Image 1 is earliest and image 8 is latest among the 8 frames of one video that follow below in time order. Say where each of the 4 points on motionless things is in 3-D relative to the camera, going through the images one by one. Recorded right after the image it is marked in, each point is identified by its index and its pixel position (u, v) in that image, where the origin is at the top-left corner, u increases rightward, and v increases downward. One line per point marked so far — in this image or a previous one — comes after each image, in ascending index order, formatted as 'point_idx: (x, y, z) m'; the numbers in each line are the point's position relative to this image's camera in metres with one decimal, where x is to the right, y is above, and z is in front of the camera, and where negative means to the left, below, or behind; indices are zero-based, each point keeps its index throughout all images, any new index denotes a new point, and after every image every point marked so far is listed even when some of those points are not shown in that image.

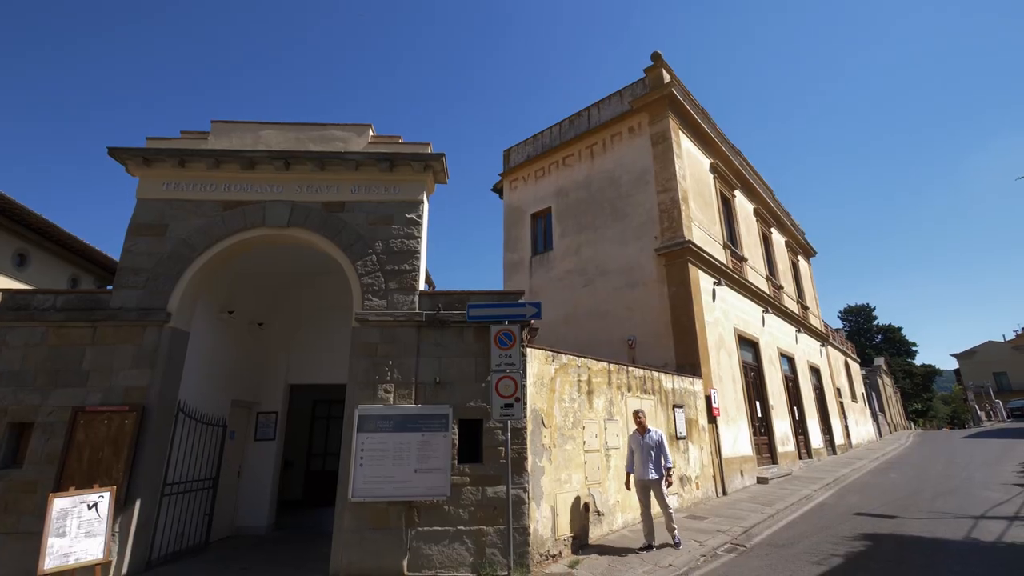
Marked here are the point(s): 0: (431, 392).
0: (-1.1, -1.4, +6.7) m
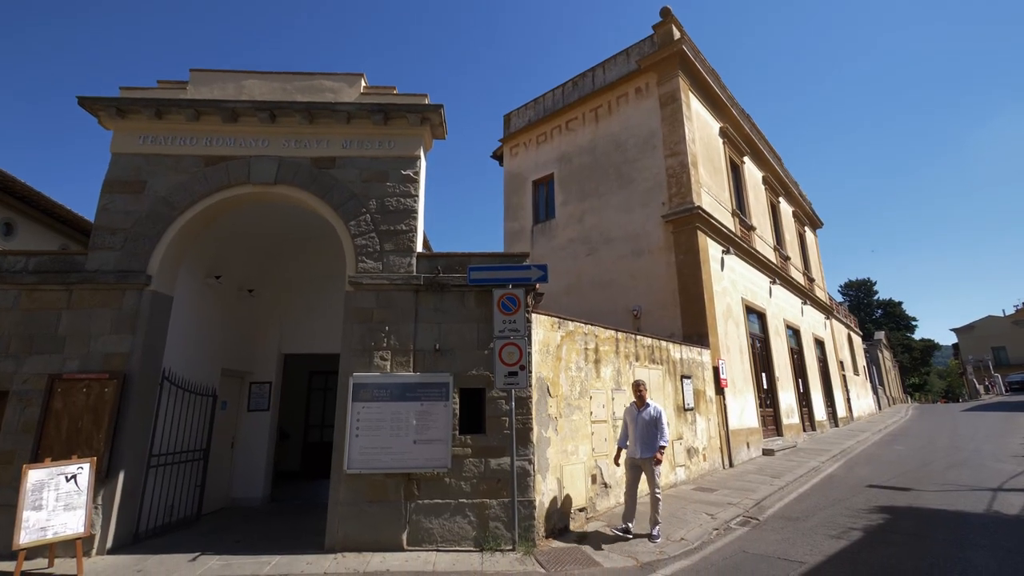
0: (-1.0, -0.9, +6.3) m
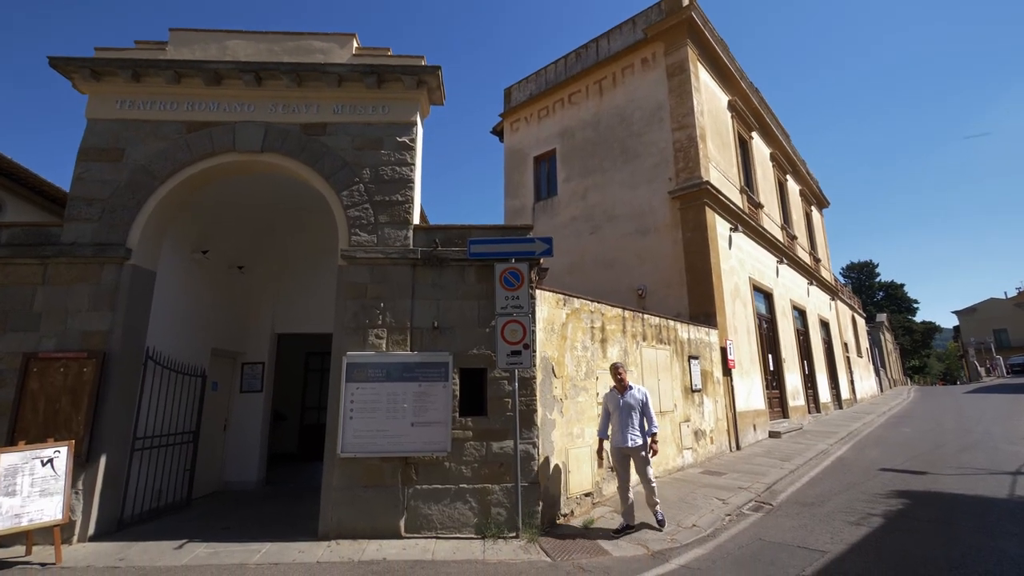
0: (-1.0, -0.6, +6.0) m
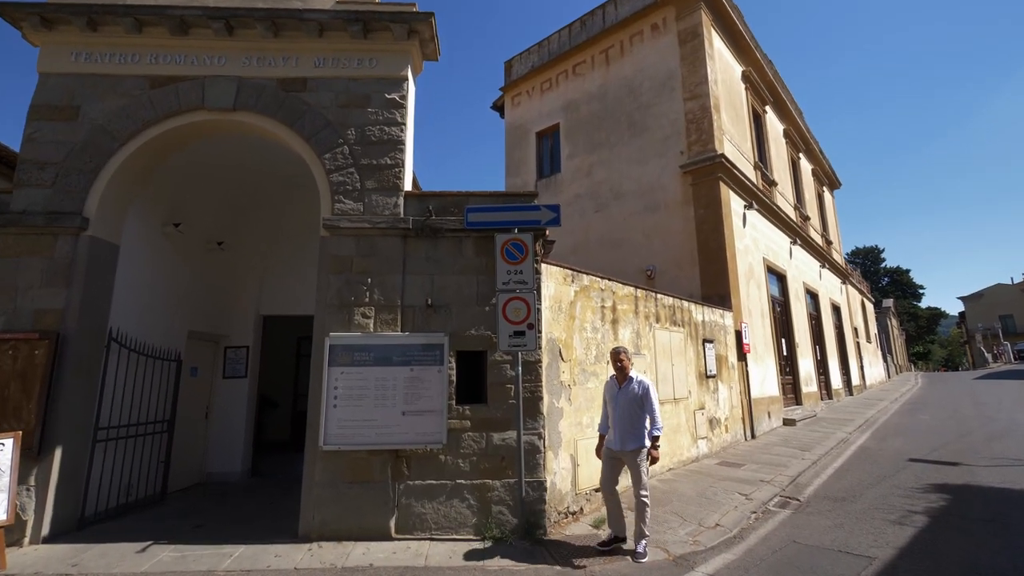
0: (-1.0, -0.3, +5.4) m
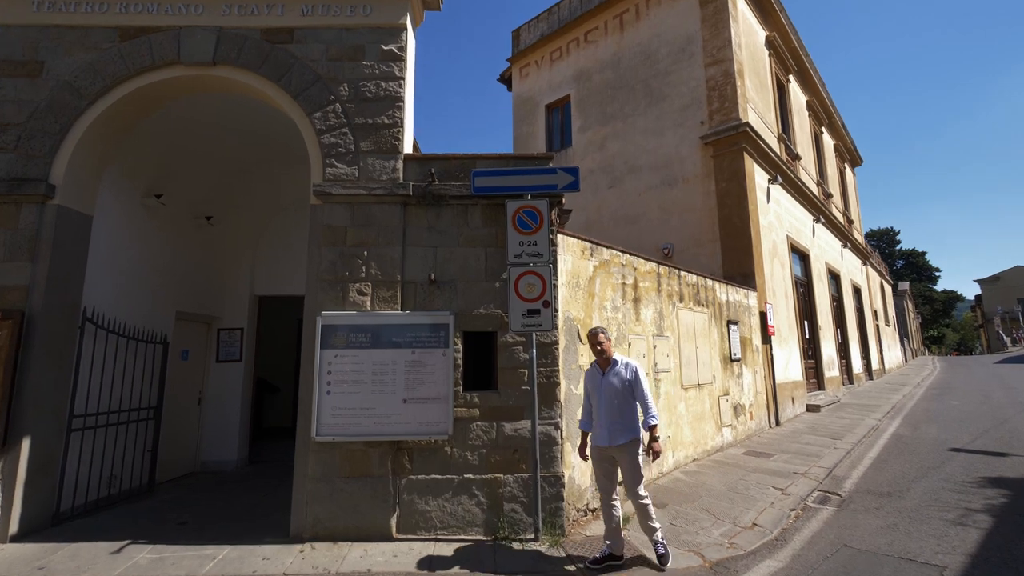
0: (-0.8, 0.0, +4.8) m
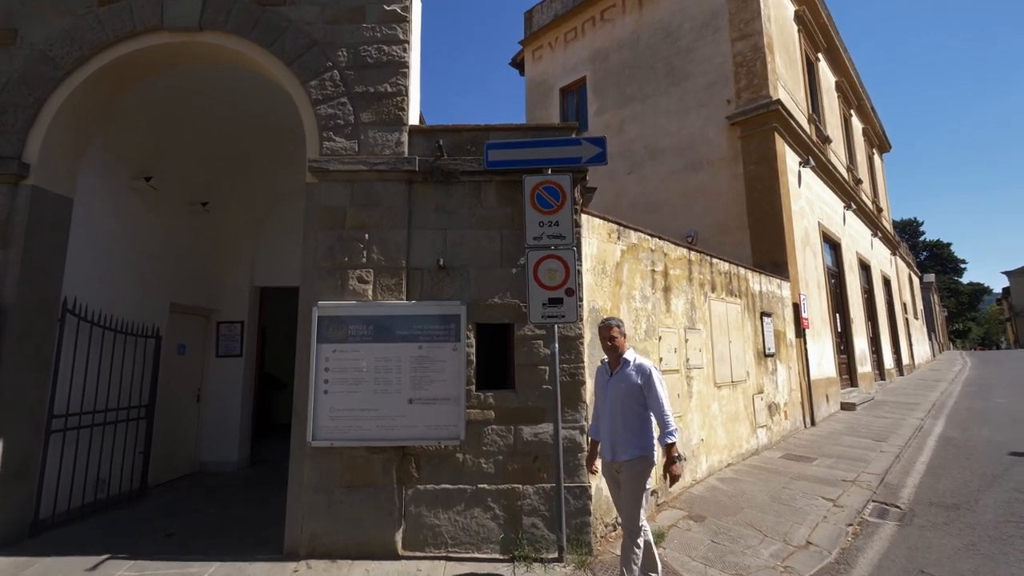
0: (-0.7, +0.1, +4.3) m
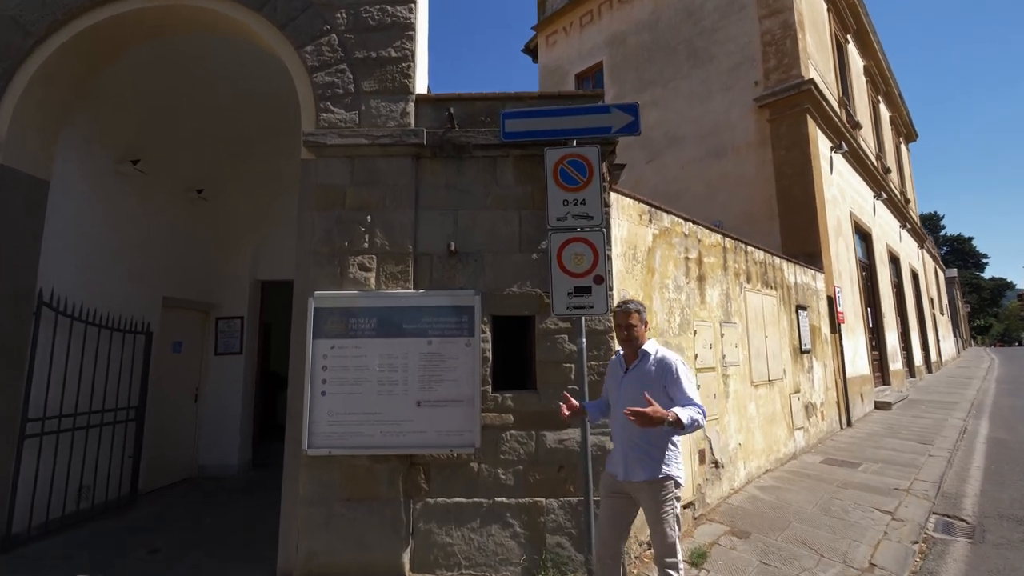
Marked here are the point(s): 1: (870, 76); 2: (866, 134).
0: (-0.5, +0.2, +3.8) m
1: (+10.2, +6.1, +14.4) m
2: (+9.2, +4.0, +13.1) m
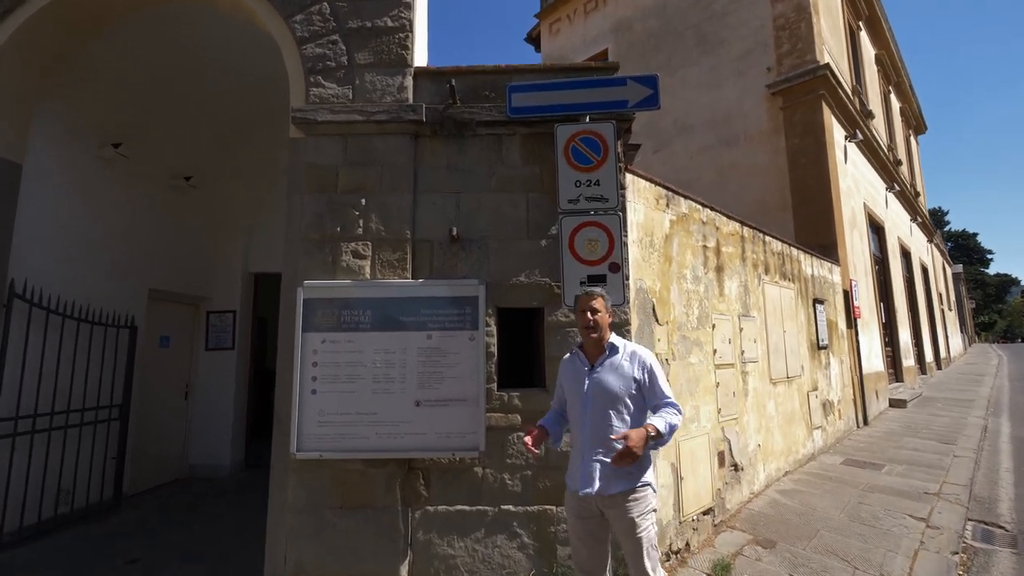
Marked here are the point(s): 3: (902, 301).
0: (-0.5, +0.2, +3.5) m
1: (+10.3, +6.2, +14.1) m
2: (+9.3, +4.2, +12.8) m
3: (+9.5, -0.3, +12.4) m
